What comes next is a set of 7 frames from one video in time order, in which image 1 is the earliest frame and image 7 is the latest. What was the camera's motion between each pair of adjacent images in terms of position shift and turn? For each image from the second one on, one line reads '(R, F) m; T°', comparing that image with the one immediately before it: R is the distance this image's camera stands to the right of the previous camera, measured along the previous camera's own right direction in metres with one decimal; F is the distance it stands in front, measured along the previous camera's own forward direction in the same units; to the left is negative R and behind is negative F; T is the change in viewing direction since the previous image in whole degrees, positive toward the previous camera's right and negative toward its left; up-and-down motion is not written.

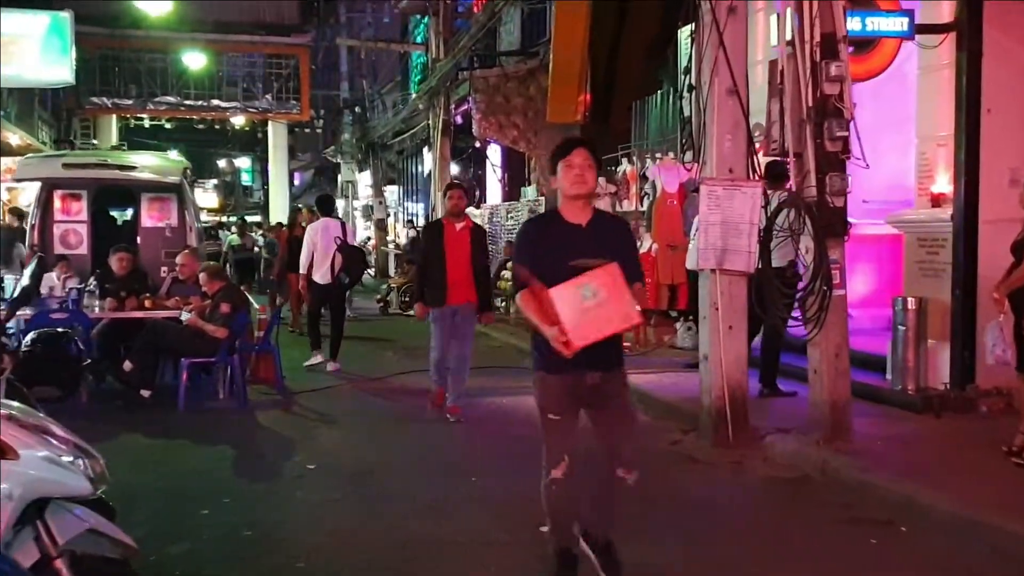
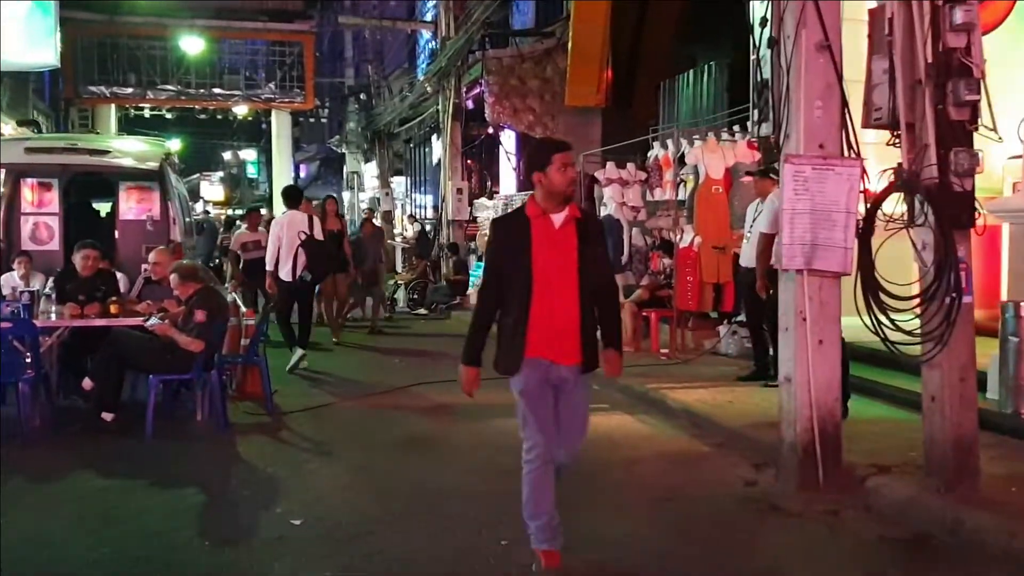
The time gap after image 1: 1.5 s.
(-0.2, +1.4) m; -1°
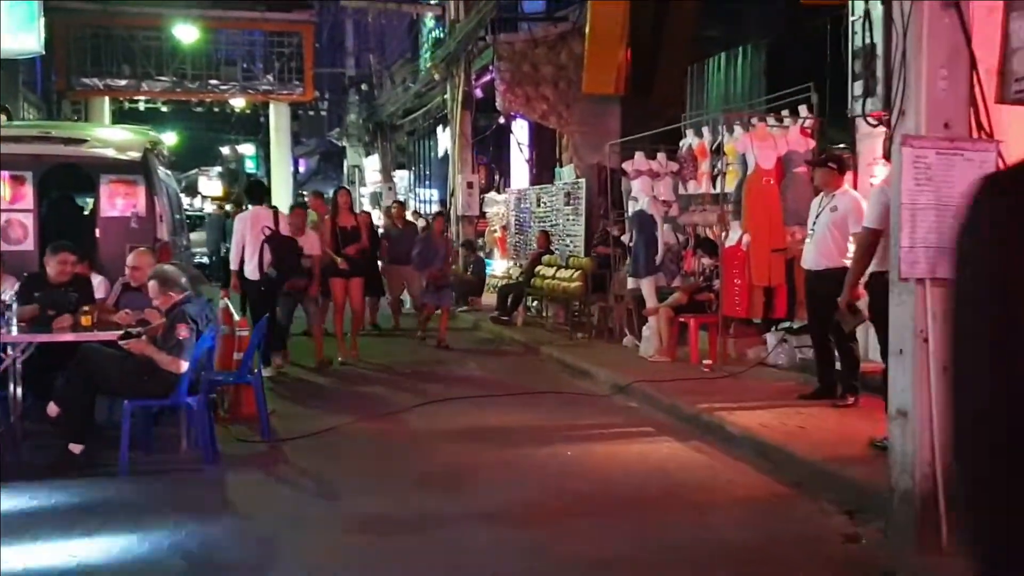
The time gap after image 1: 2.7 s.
(-0.3, +1.1) m; 0°
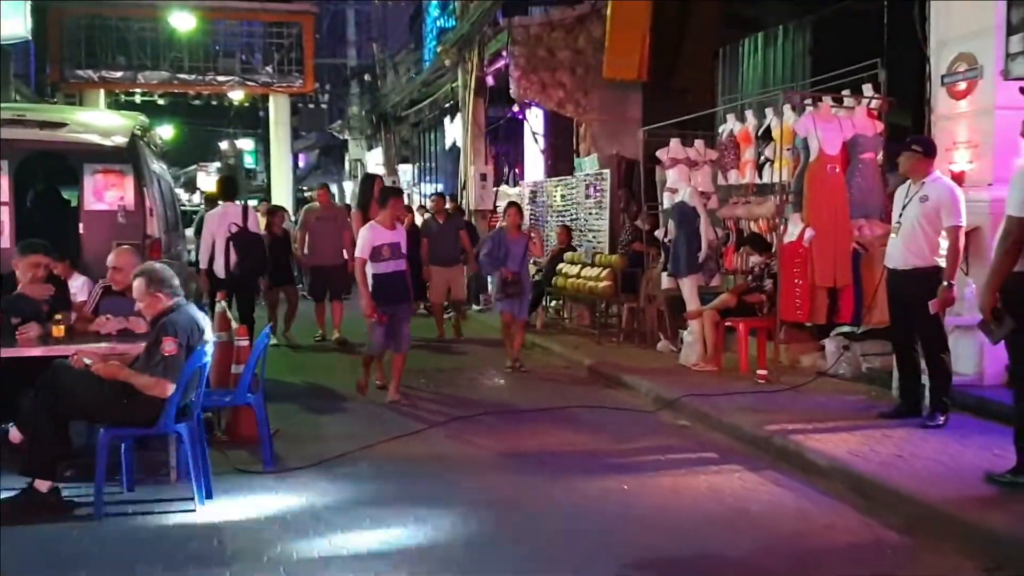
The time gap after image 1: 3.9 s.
(-0.3, +1.0) m; 0°
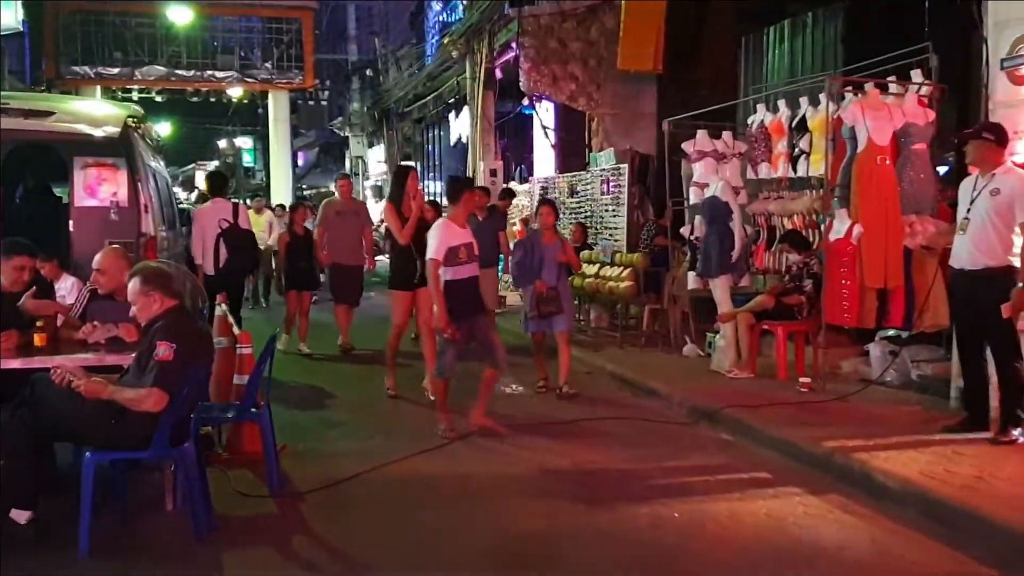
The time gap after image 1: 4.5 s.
(-0.2, +0.6) m; 0°
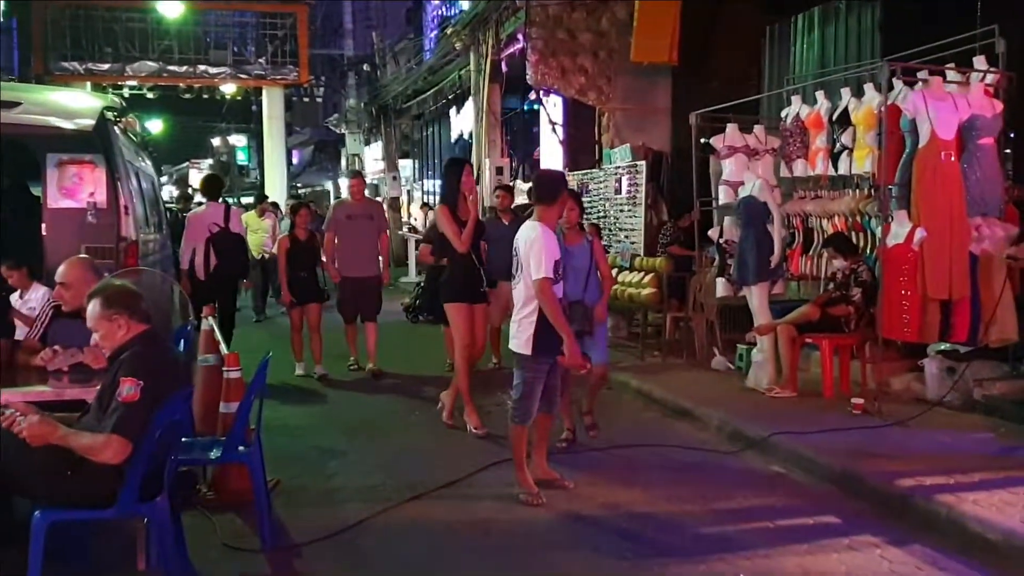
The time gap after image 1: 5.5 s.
(-0.2, +0.8) m; 0°
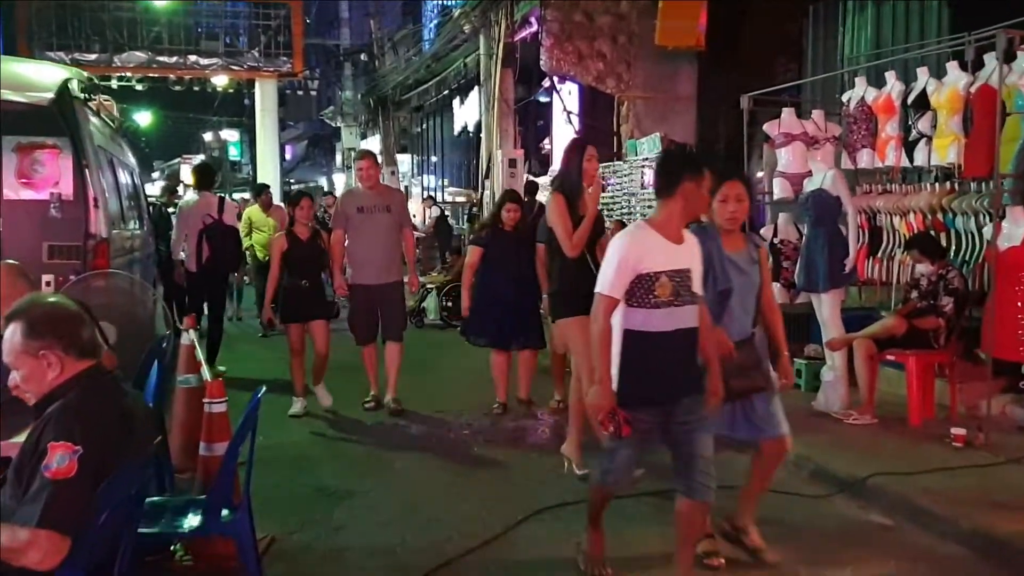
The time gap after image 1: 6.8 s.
(-0.3, +1.1) m; 0°
